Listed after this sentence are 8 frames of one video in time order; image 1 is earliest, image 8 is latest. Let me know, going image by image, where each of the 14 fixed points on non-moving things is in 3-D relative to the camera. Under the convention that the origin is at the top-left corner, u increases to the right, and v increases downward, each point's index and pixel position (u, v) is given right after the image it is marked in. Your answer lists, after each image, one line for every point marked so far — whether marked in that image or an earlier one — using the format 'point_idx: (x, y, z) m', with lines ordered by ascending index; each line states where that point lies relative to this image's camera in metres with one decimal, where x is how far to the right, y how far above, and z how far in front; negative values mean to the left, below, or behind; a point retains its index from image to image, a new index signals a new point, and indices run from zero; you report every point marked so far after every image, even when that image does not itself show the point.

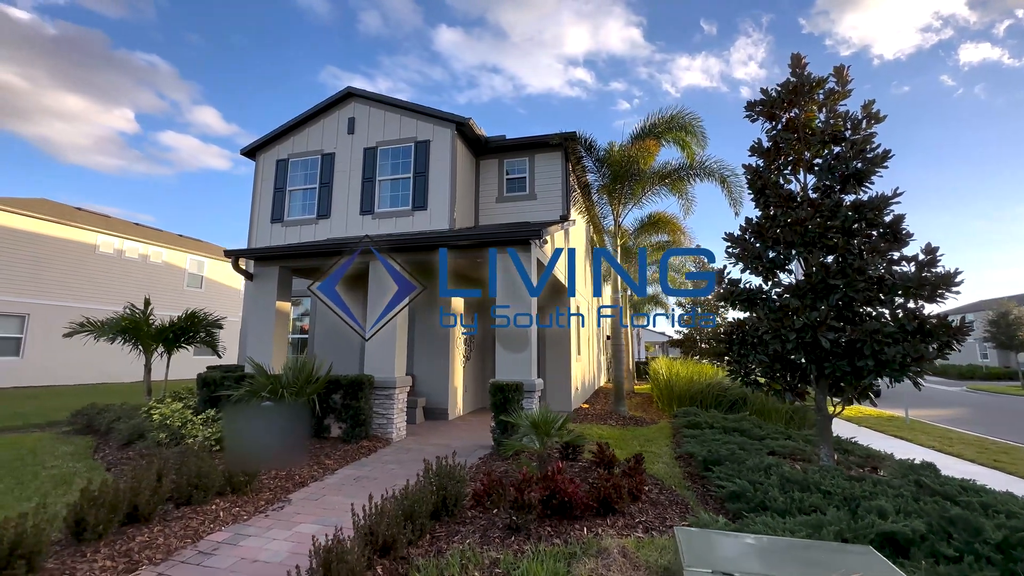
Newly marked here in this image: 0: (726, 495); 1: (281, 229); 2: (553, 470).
0: (+2.3, -2.2, +4.8) m
1: (-6.1, +1.5, +11.8) m
2: (+0.4, -1.8, +4.4) m
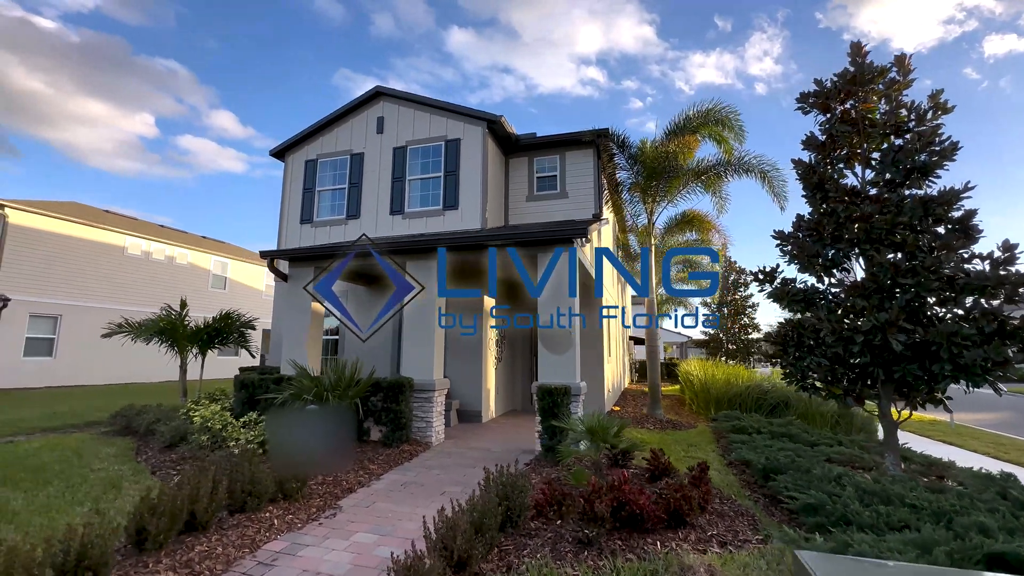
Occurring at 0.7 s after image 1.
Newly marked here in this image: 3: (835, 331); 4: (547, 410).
0: (+2.9, -2.2, +4.6) m
1: (-5.3, +1.5, +11.8) m
2: (+1.0, -1.8, +4.2) m
3: (+4.3, -0.6, +6.0) m
4: (+0.5, -1.7, +6.1) m
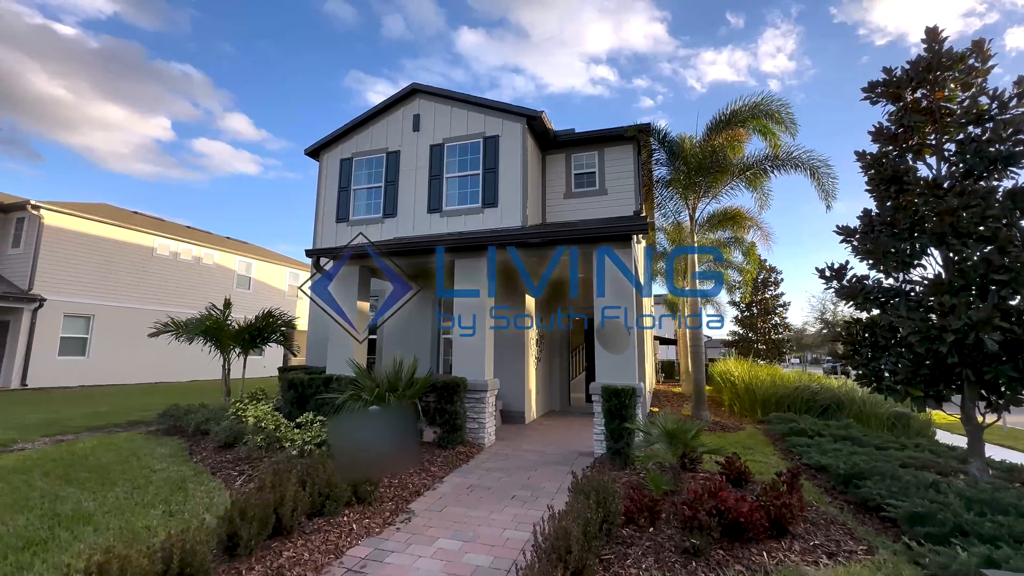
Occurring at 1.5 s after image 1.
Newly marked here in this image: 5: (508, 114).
0: (+3.7, -2.2, +4.3) m
1: (-4.3, +1.5, +11.7) m
2: (+1.8, -1.8, +4.0) m
3: (+5.1, -0.5, +5.7) m
4: (+1.4, -1.6, +5.9) m
5: (-0.1, +4.2, +10.7) m
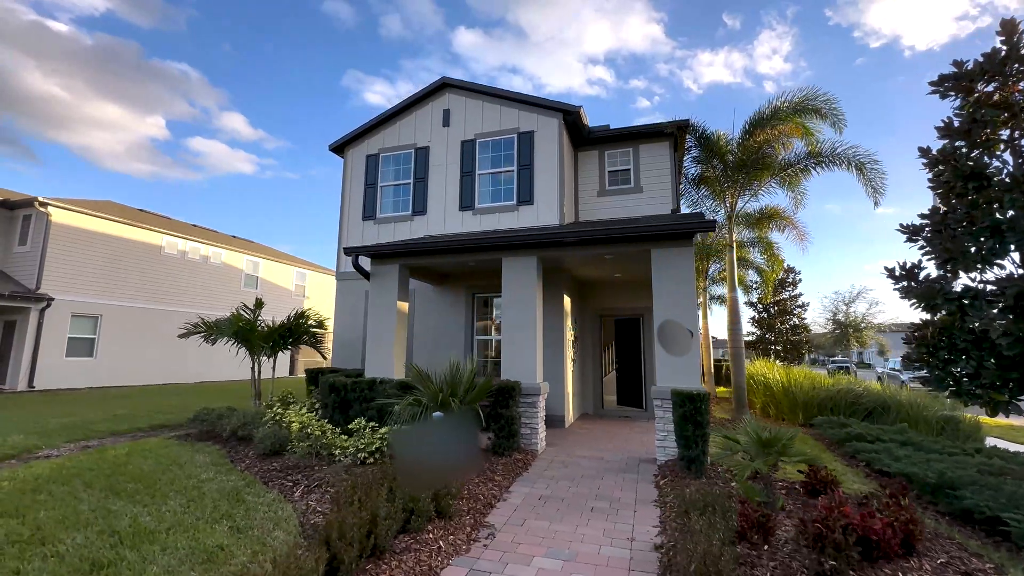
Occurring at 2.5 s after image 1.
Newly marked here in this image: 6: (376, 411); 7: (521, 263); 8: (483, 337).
0: (+4.6, -2.2, +4.1) m
1: (-3.5, +1.6, +11.4) m
2: (+2.7, -1.8, +3.7) m
3: (+6.0, -0.5, +5.4) m
4: (+2.2, -1.6, +5.6) m
5: (+0.7, +4.2, +10.5) m
6: (-2.1, -2.0, +7.1) m
7: (+0.2, +0.4, +7.7) m
8: (-0.7, -1.1, +10.3) m
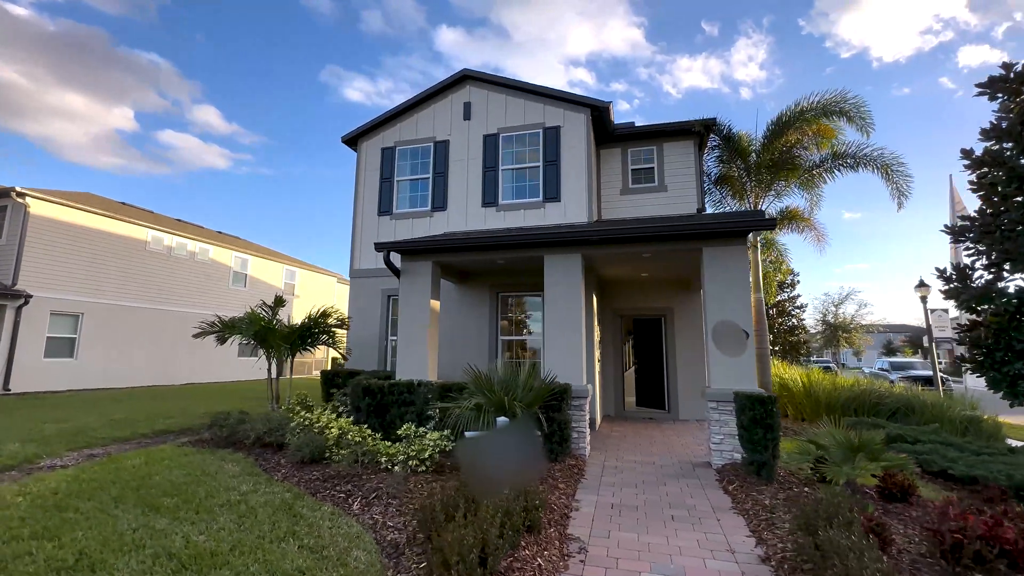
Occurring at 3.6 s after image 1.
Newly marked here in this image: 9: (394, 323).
0: (+5.4, -2.2, +4.0) m
1: (-3.0, +1.6, +11.0) m
2: (+3.5, -1.8, +3.6) m
3: (+6.8, -0.6, +5.4) m
4: (+3.0, -1.6, +5.5) m
5: (+1.3, +4.2, +10.2) m
6: (-1.4, -1.9, +6.7) m
7: (+0.9, +0.4, +7.5) m
8: (-0.1, -1.1, +10.0) m
9: (-2.8, -0.8, +10.7) m
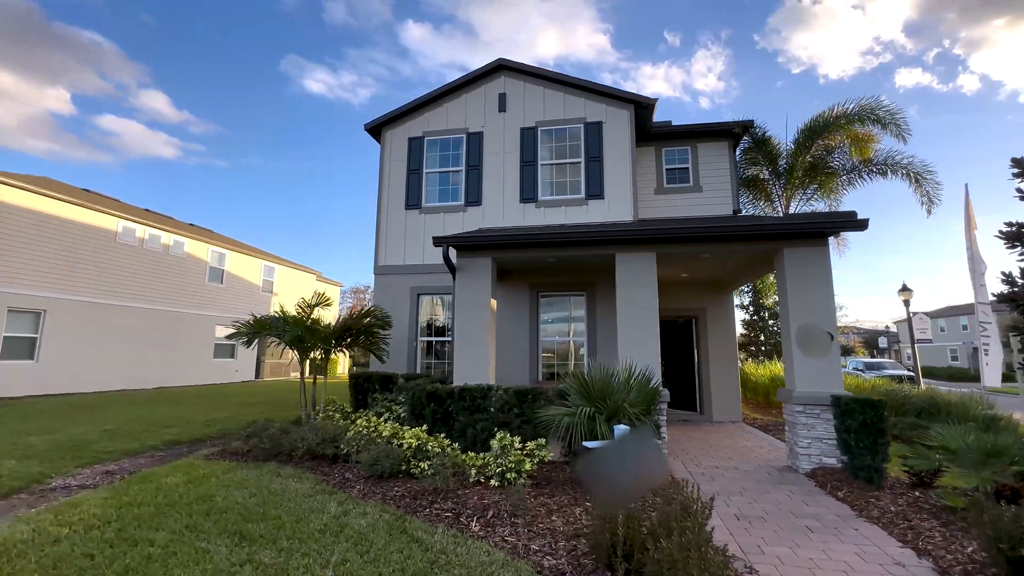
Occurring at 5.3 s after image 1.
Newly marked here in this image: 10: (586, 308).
0: (+6.7, -2.2, +4.1) m
1: (-2.1, +1.6, +10.4) m
2: (+4.9, -1.8, +3.6) m
3: (+8.0, -0.6, +5.6) m
4: (+4.2, -1.7, +5.4) m
5: (+2.2, +4.2, +10.0) m
6: (-0.3, -1.9, +6.3) m
7: (+2.0, +0.5, +7.2) m
8: (+0.8, -1.1, +9.6) m
9: (-2.0, -0.8, +10.1) m
10: (+1.6, -0.4, +9.5) m
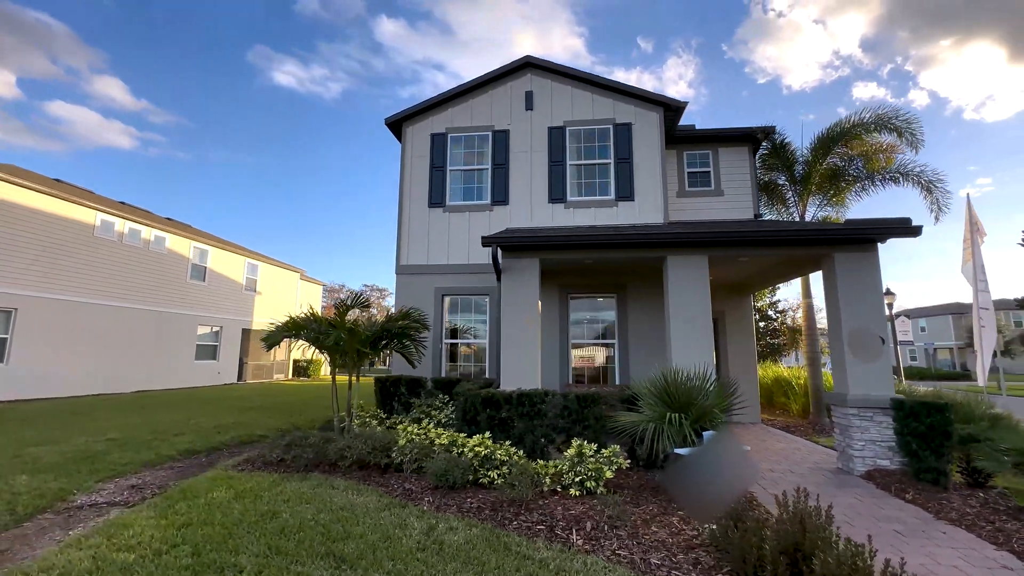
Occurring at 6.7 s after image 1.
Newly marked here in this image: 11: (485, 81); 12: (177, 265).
0: (+7.7, -2.3, +4.3) m
1: (-1.5, +1.6, +10.1) m
2: (+5.9, -1.9, +3.7) m
3: (+8.8, -0.7, +6.0) m
4: (+5.1, -1.7, +5.5) m
5: (+2.9, +4.1, +9.9) m
6: (+0.5, -1.9, +6.1) m
7: (+2.7, +0.4, +7.1) m
8: (+1.4, -1.1, +9.5) m
9: (-1.4, -0.8, +9.8) m
10: (+2.2, -0.5, +9.5) m
11: (-0.6, +4.8, +10.4) m
12: (-14.8, +1.0, +20.0) m
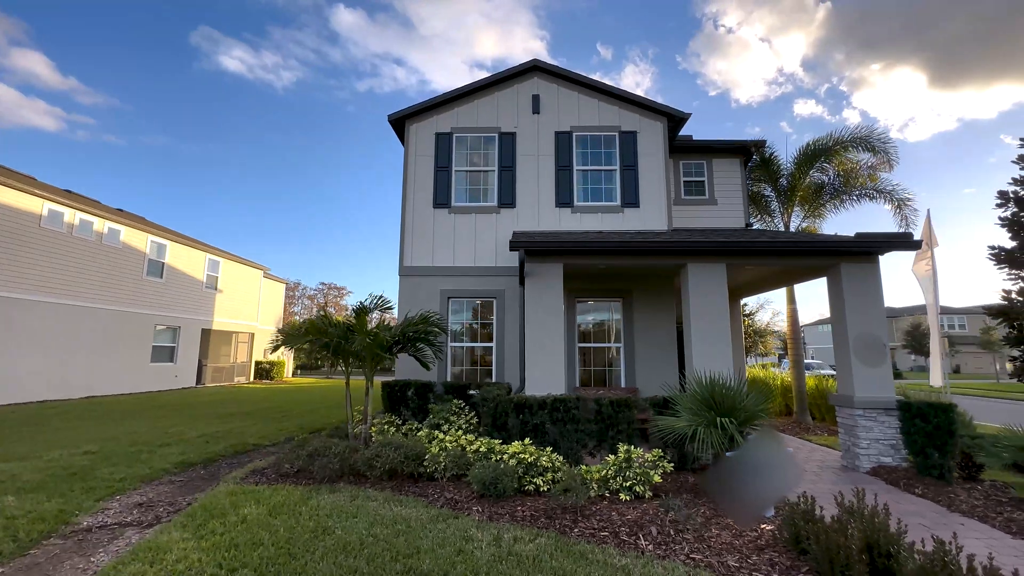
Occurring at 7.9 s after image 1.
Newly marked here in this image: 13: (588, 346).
0: (+8.3, -2.5, +5.1) m
1: (-1.4, +1.6, +9.9) m
2: (+6.5, -2.0, +4.3) m
3: (+9.3, -0.9, +6.8) m
4: (+5.6, -1.9, +5.9) m
5: (+3.0, +4.0, +10.2) m
6: (+1.0, -2.0, +6.2) m
7: (+3.1, +0.3, +7.4) m
8: (+1.5, -1.2, +9.6) m
9: (-1.3, -0.9, +9.7) m
10: (+2.4, -0.6, +9.6) m
11: (-0.5, +4.7, +10.3) m
12: (-15.6, +1.1, +18.5) m
13: (+1.7, -1.2, +9.6) m
